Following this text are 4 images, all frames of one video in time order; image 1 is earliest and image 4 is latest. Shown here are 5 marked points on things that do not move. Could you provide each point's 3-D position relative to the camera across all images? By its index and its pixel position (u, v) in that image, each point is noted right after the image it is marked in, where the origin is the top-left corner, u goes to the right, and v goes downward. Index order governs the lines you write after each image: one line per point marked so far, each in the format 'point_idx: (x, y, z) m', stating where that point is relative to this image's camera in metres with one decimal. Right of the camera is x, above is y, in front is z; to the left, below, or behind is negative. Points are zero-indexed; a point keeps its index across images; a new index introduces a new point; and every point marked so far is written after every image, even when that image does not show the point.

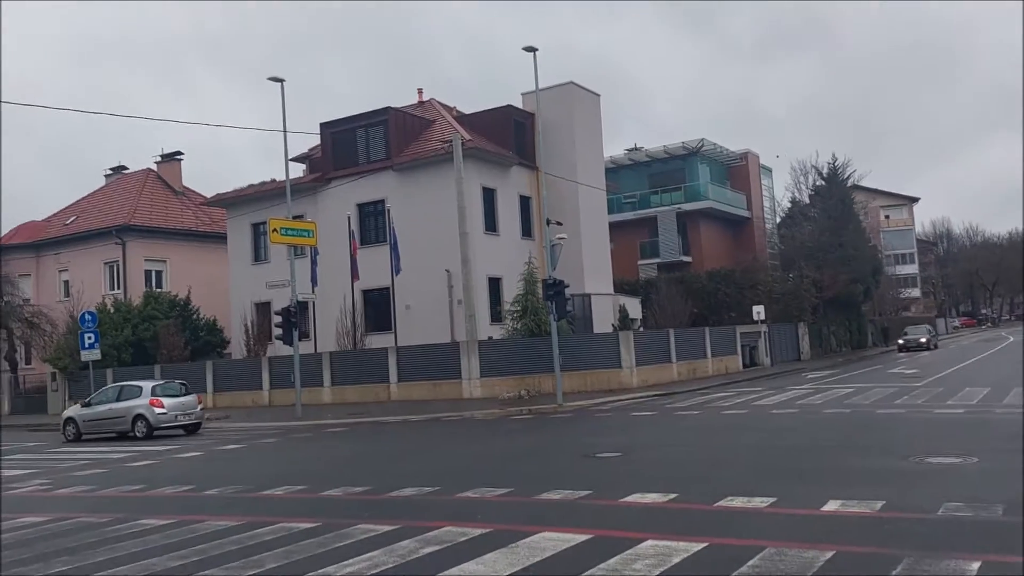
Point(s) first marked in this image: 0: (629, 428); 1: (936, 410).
0: (+2.5, -3.1, +17.8) m
1: (+9.1, -2.6, +17.4) m
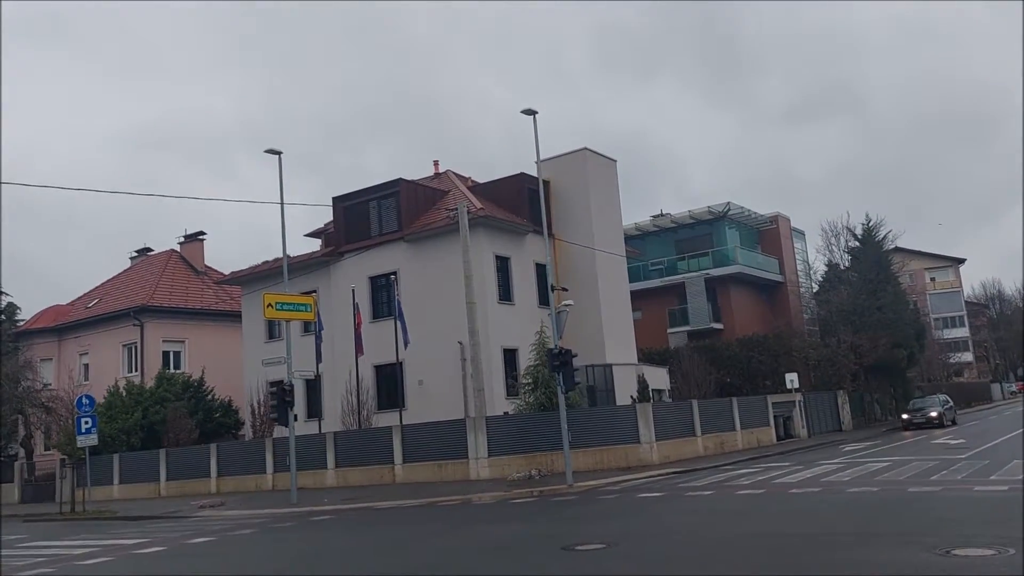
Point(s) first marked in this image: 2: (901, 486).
0: (+2.3, -4.4, +16.1) m
1: (+8.8, -3.8, +15.4) m
2: (+8.0, -4.1, +16.7) m
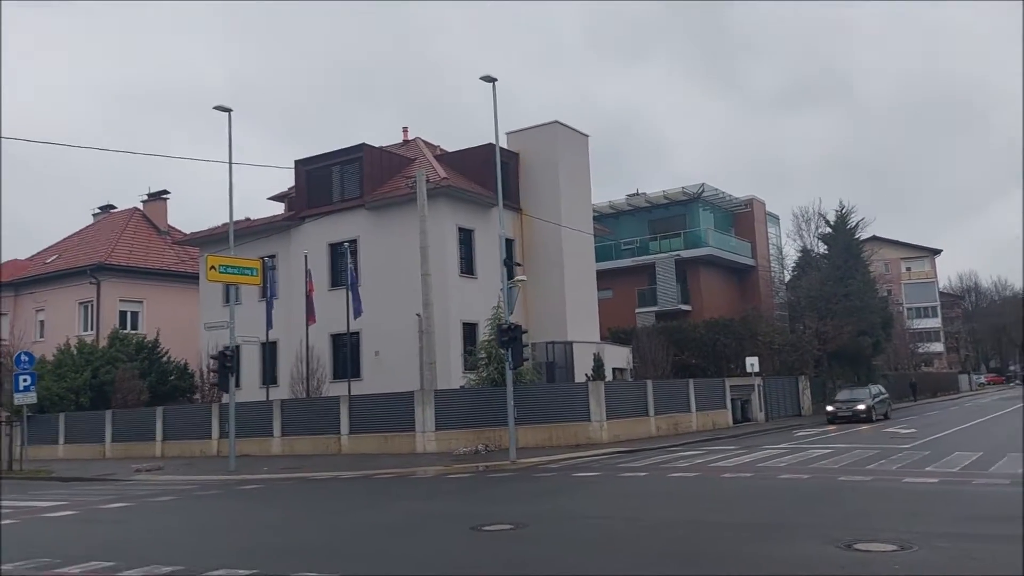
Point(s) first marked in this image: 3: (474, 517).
0: (+0.9, -4.0, +15.7) m
1: (+7.4, -3.6, +15.2) m
2: (+6.5, -3.8, +16.5) m
3: (-0.6, -3.8, +13.5) m
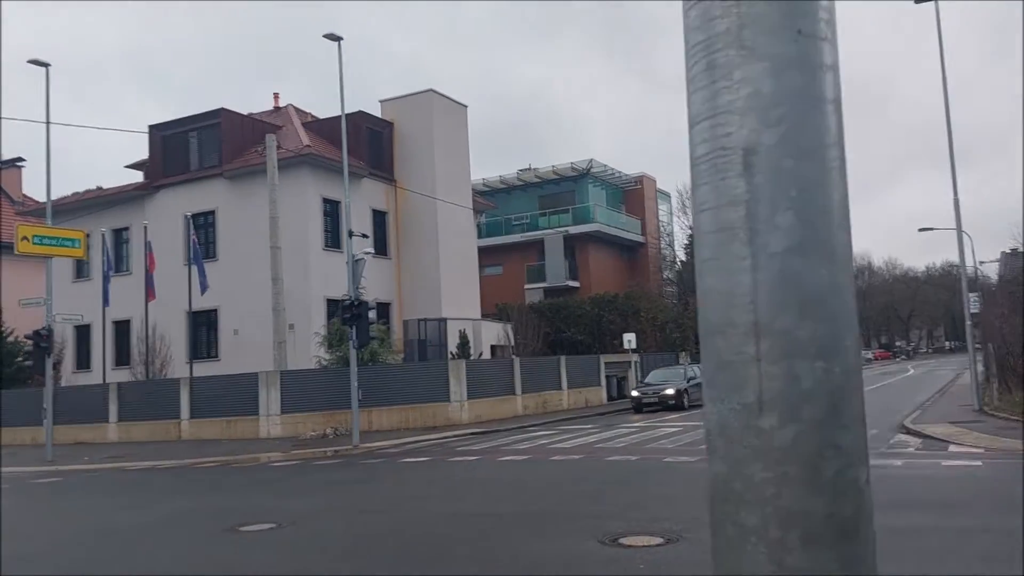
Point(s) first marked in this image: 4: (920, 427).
0: (-2.6, -3.5, +14.6) m
1: (+4.0, -3.1, +14.7) m
2: (+3.0, -3.3, +15.9) m
3: (-3.8, -3.3, +12.2) m
4: (+9.7, -3.3, +19.5) m
